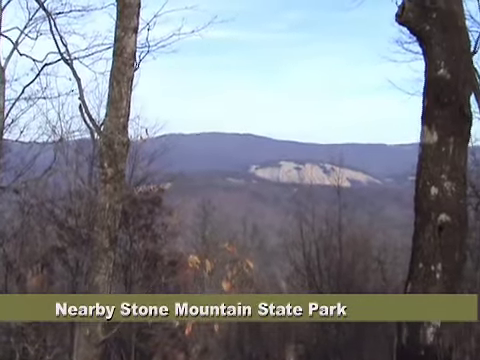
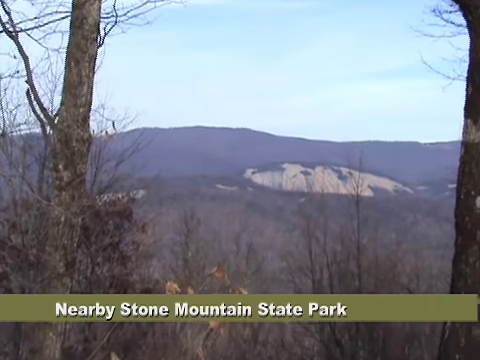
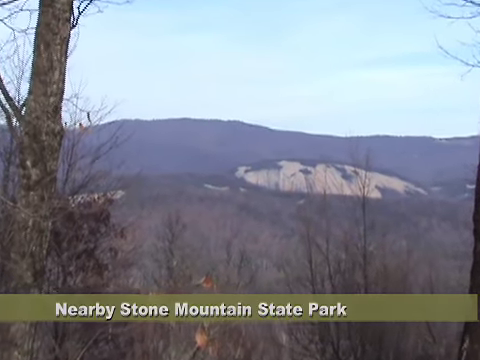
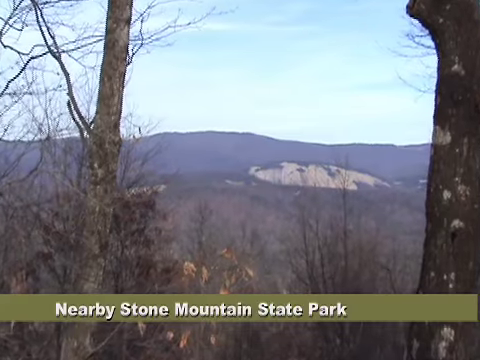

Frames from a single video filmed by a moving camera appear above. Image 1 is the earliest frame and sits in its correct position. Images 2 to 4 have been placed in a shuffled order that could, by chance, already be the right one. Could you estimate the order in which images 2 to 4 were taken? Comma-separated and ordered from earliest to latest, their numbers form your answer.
4, 2, 3
